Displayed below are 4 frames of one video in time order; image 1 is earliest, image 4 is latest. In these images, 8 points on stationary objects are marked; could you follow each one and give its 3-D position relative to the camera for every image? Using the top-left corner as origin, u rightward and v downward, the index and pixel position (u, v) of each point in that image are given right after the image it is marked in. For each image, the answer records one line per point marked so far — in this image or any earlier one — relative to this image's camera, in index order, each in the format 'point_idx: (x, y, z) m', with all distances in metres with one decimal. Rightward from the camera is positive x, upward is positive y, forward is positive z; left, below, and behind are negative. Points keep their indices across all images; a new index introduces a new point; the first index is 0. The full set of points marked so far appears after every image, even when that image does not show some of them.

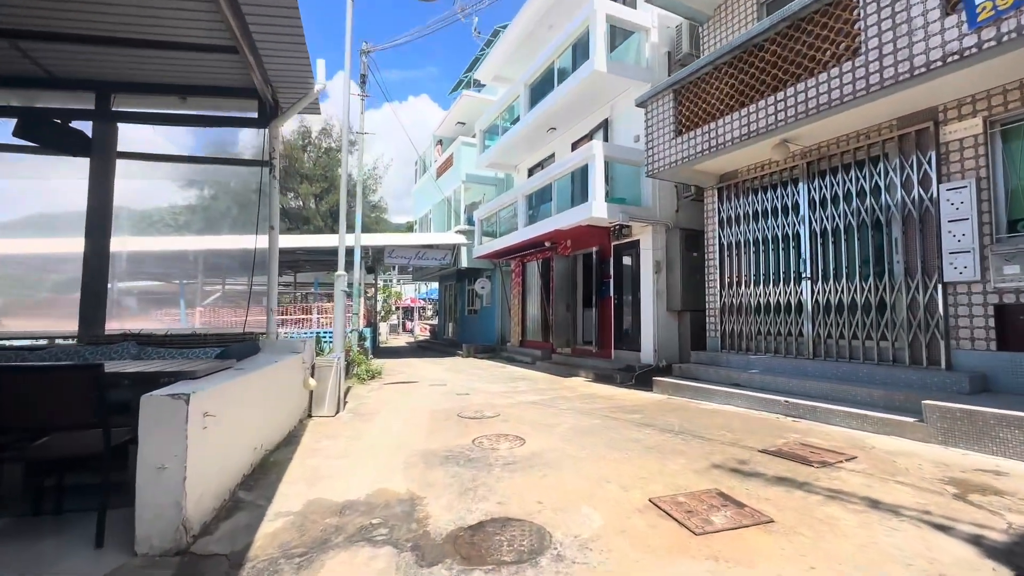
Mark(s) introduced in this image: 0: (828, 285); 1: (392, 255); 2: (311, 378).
0: (+4.5, 0.0, +6.8) m
1: (-4.2, +1.1, +16.4) m
2: (-2.6, -1.2, +6.0) m
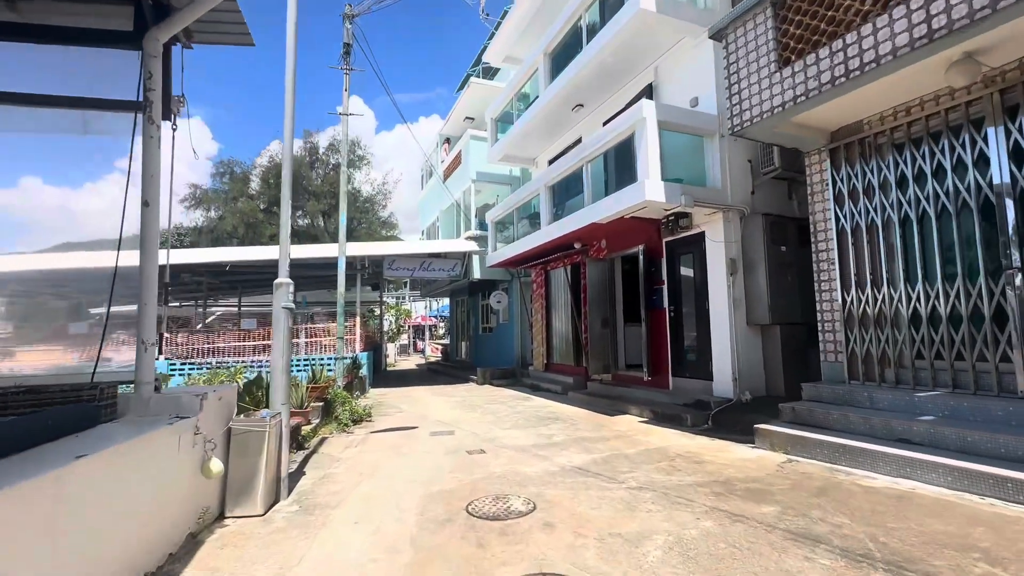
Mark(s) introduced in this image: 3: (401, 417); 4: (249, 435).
0: (+4.9, +0.1, +4.2) m
1: (-3.6, +0.6, +14.1) m
2: (-2.2, -1.3, +3.6) m
3: (-2.0, -2.4, +8.6) m
4: (-2.2, -1.2, +3.9) m
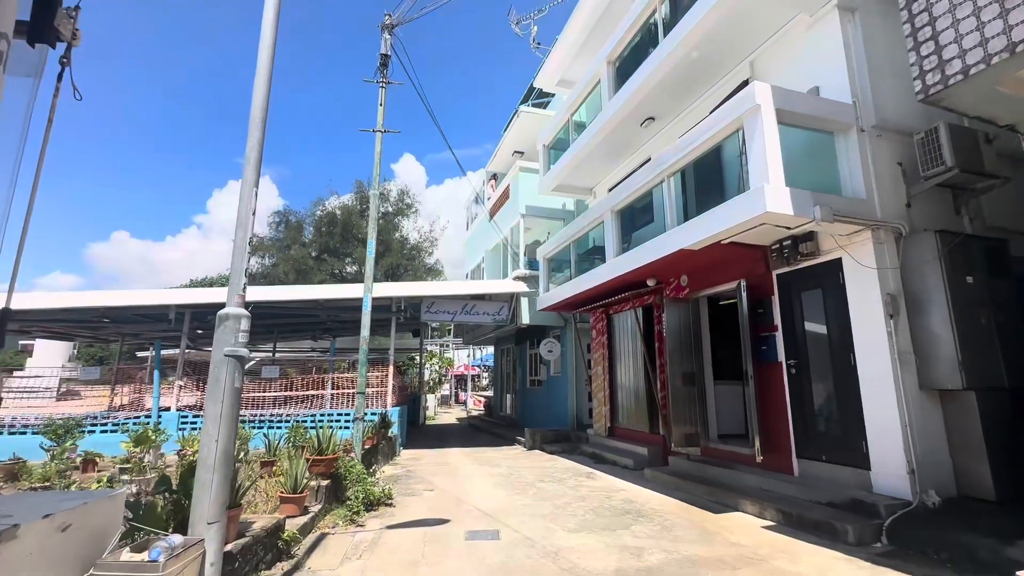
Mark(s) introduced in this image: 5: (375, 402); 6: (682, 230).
0: (+5.3, -0.1, +1.9) m
1: (-2.2, -0.6, +12.6) m
2: (-1.8, -1.4, +1.8) m
3: (-1.2, -3.0, +6.7) m
4: (-1.7, -1.3, +2.1) m
5: (-3.3, -2.7, +11.3) m
6: (+2.5, +0.9, +7.1) m
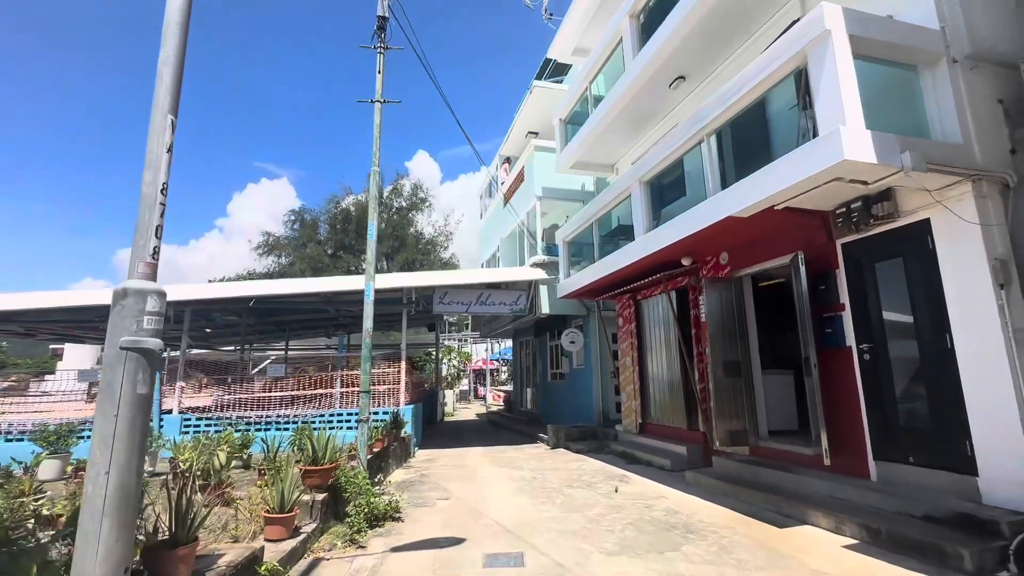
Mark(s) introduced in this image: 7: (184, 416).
0: (+5.4, +0.2, +0.9) m
1: (-1.7, -0.3, +11.8) m
2: (-1.7, -1.3, +1.0) m
3: (-0.8, -2.8, +5.9) m
4: (-1.6, -1.2, +1.3) m
5: (-2.8, -2.5, +10.6) m
6: (+2.7, +1.2, +6.1) m
7: (-7.0, -2.7, +10.1) m
